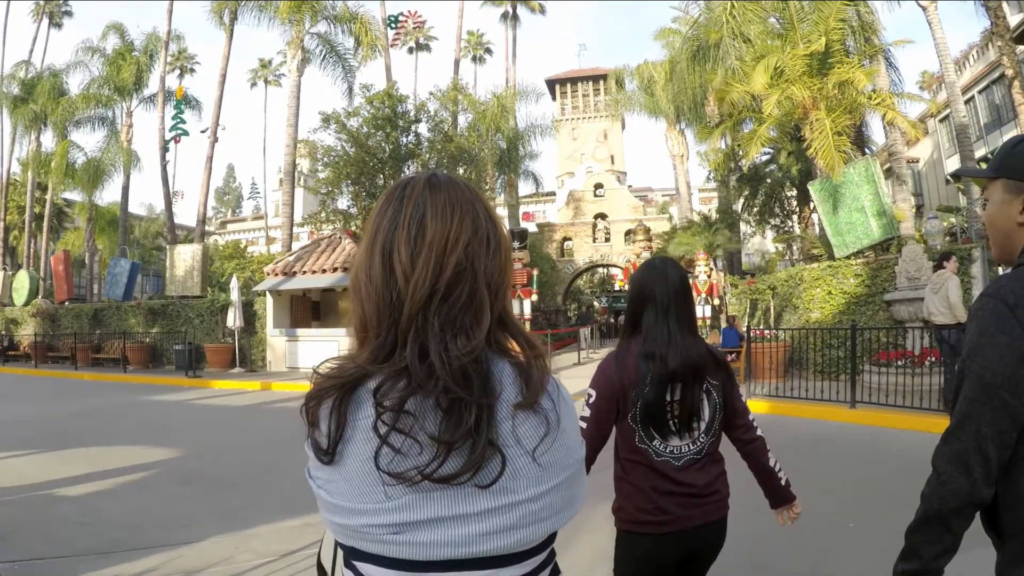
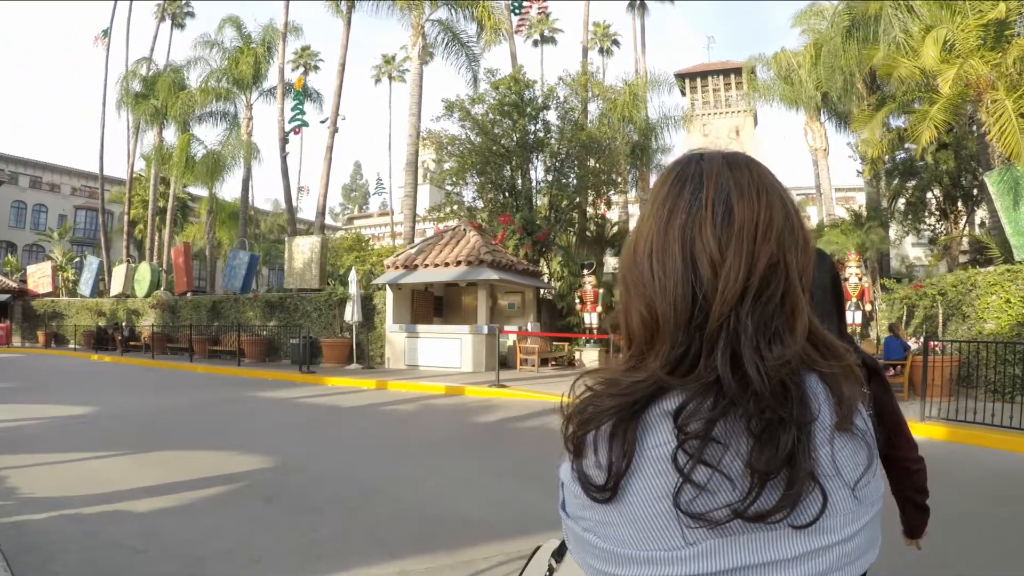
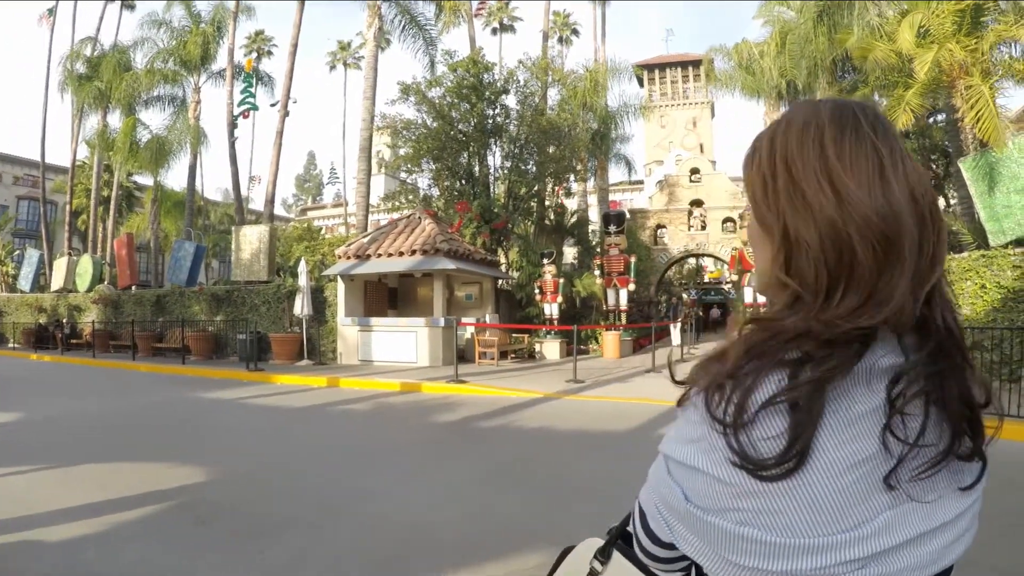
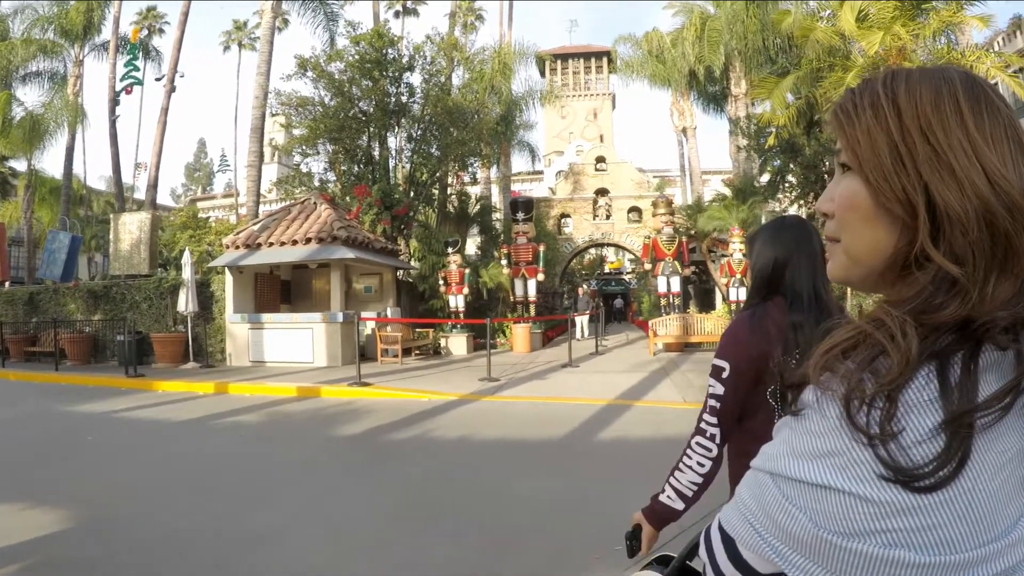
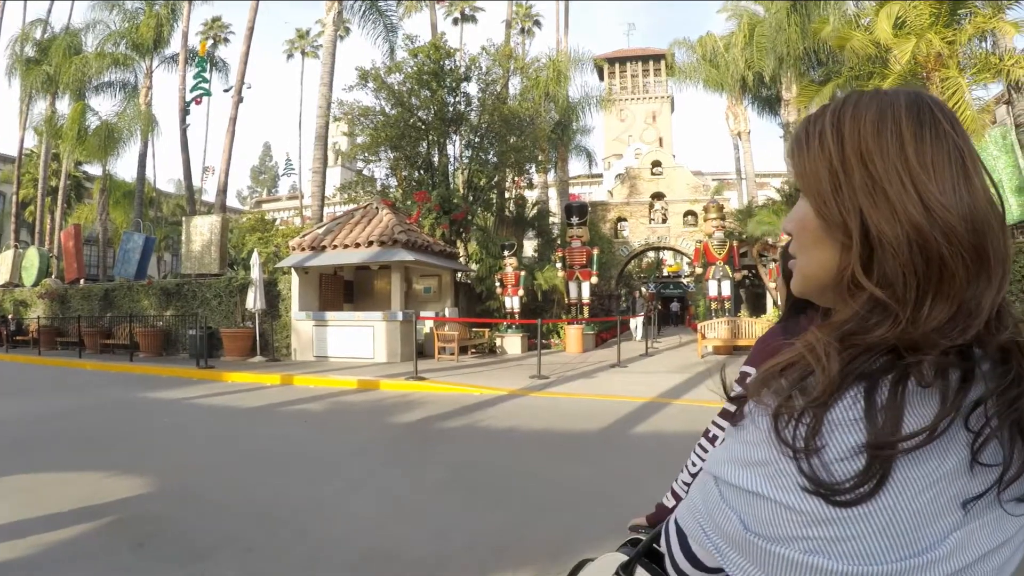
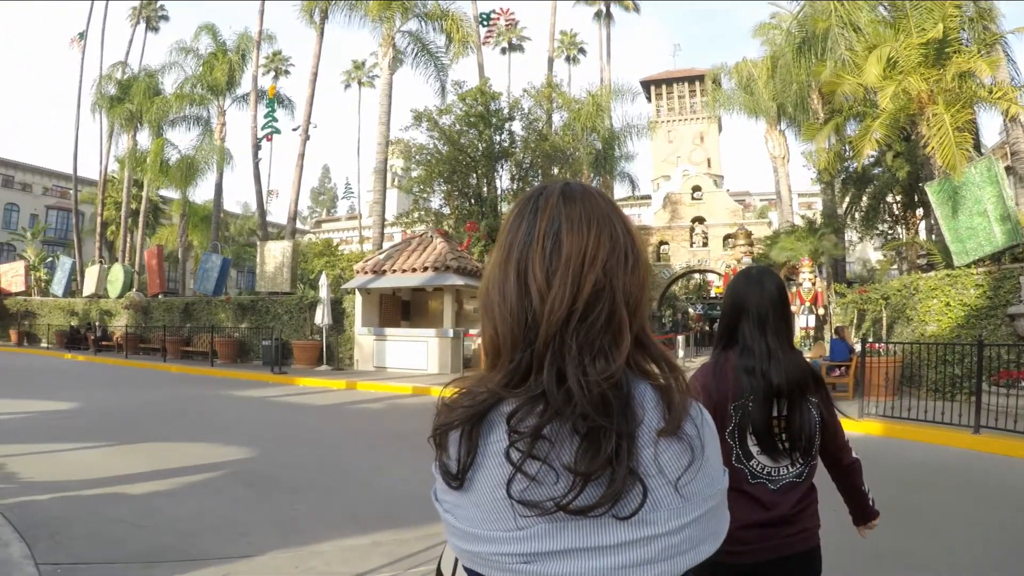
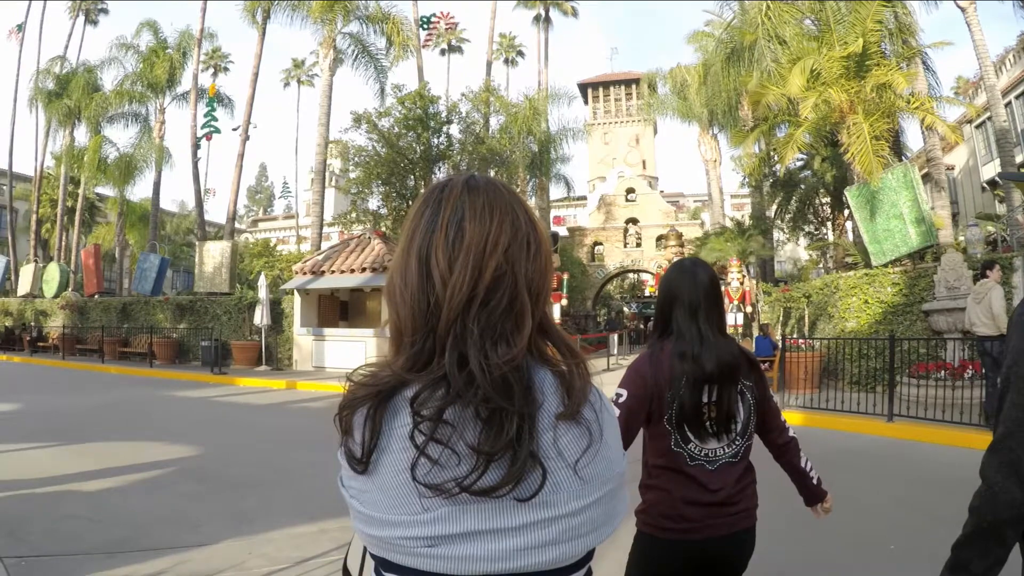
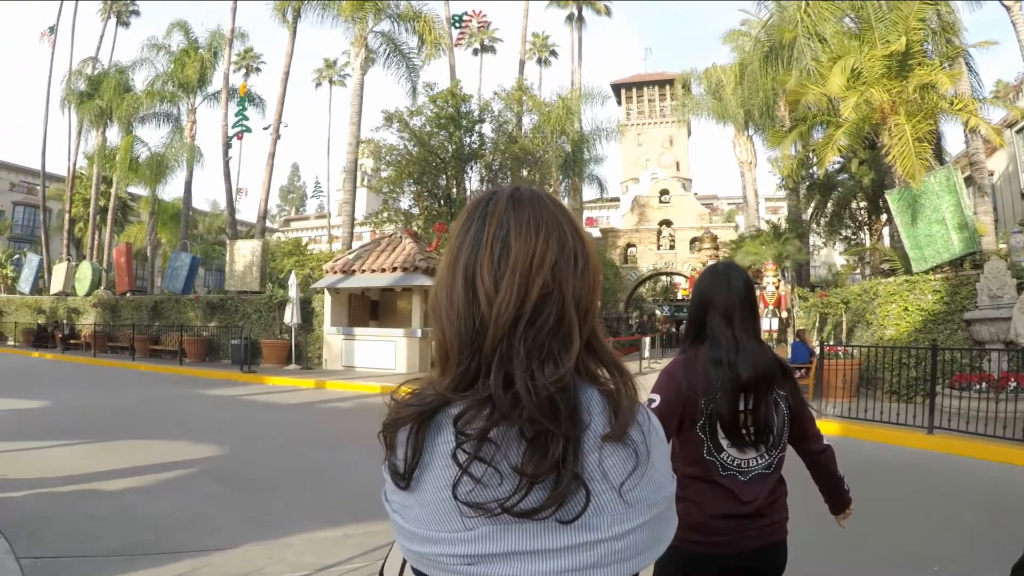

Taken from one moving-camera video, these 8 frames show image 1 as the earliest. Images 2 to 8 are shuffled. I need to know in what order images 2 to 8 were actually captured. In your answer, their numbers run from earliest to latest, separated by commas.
7, 8, 6, 2, 3, 5, 4
